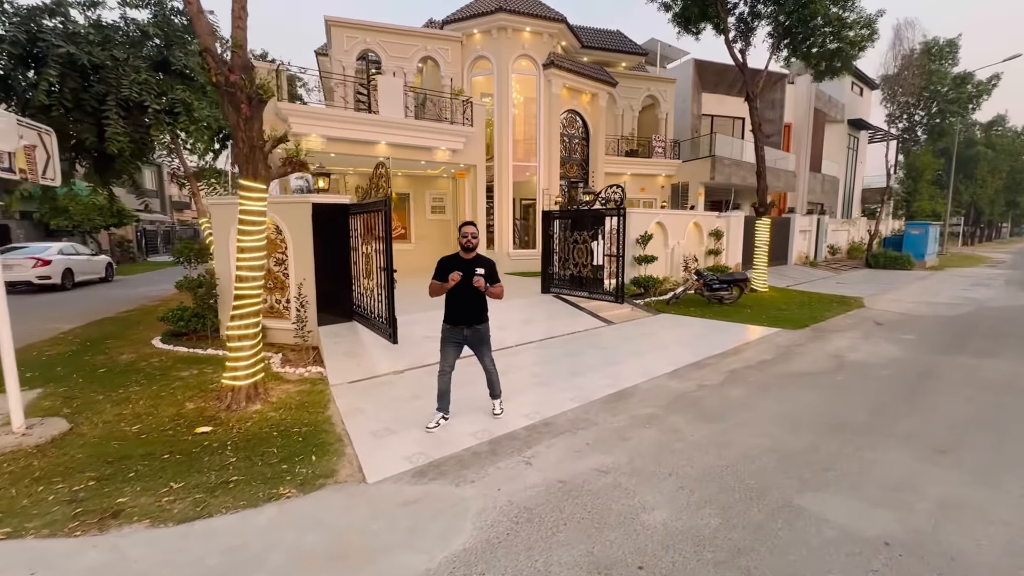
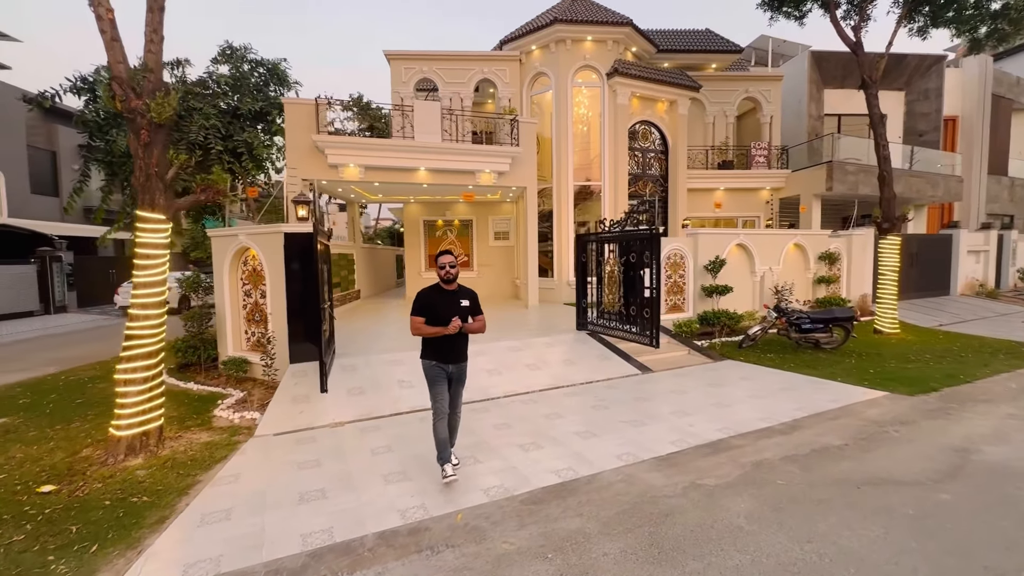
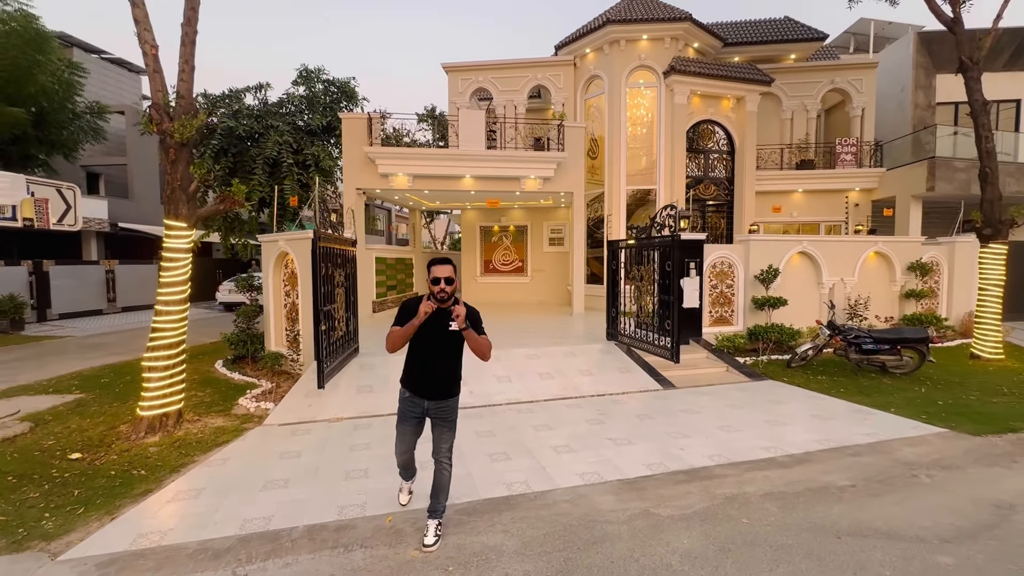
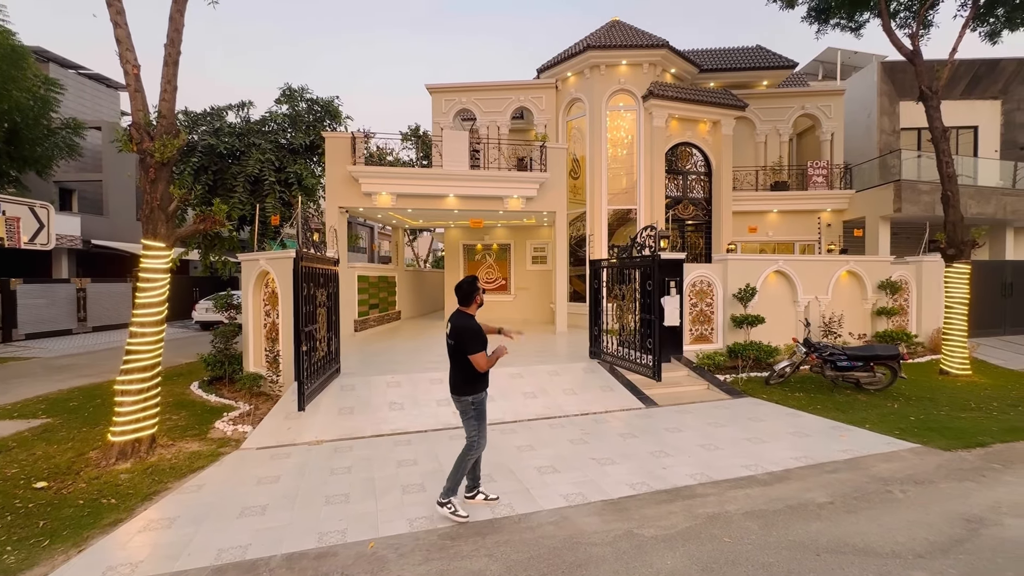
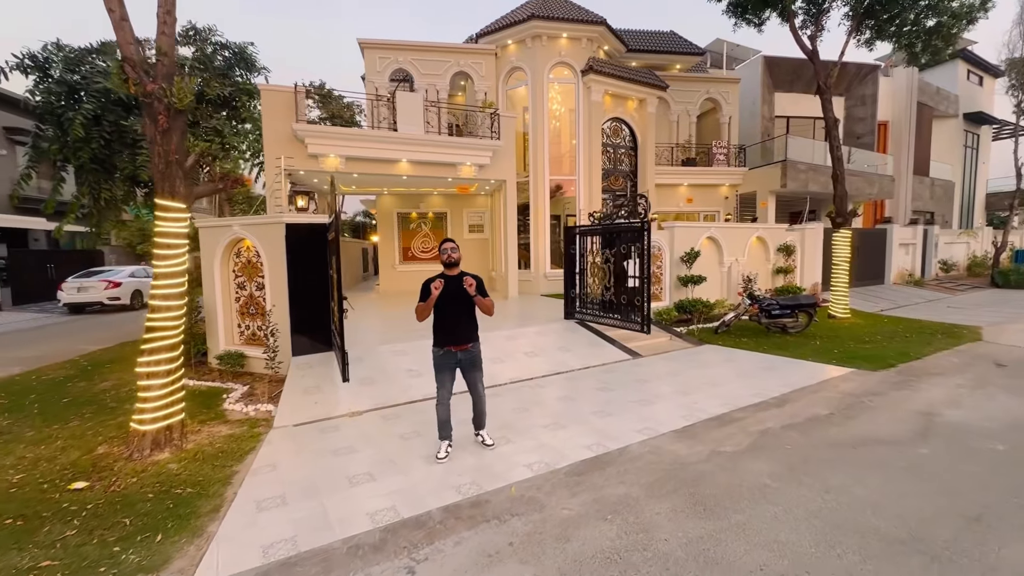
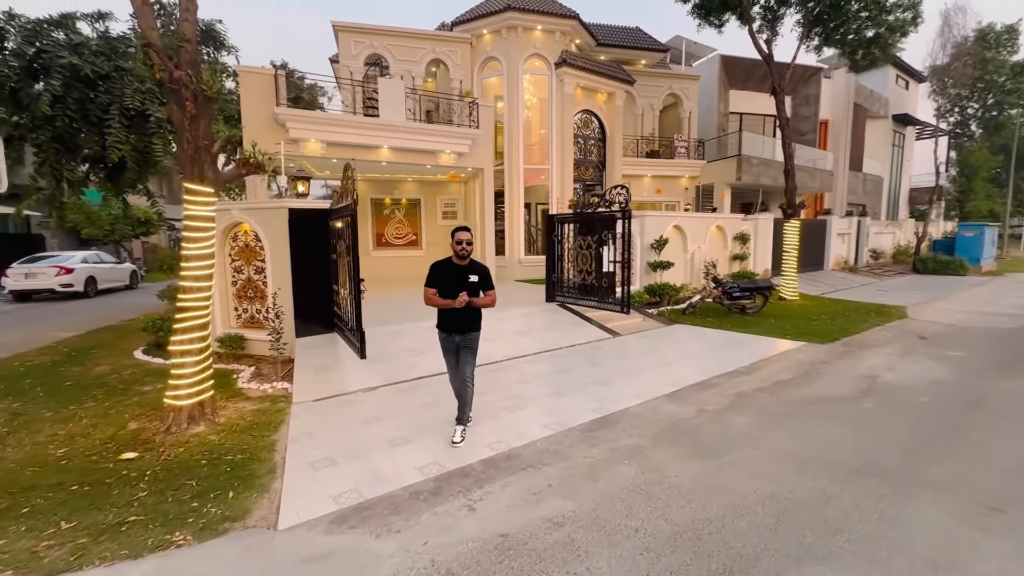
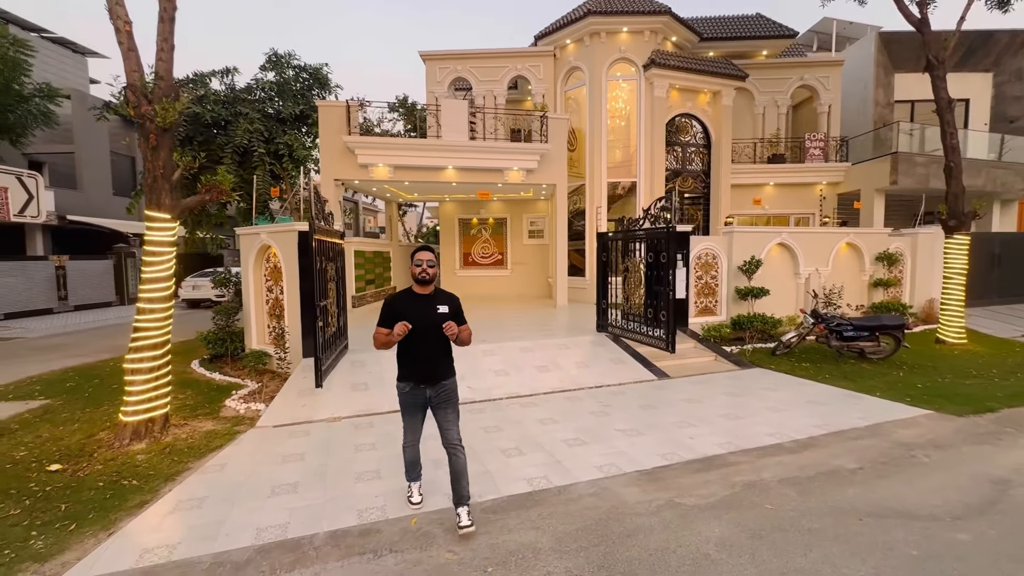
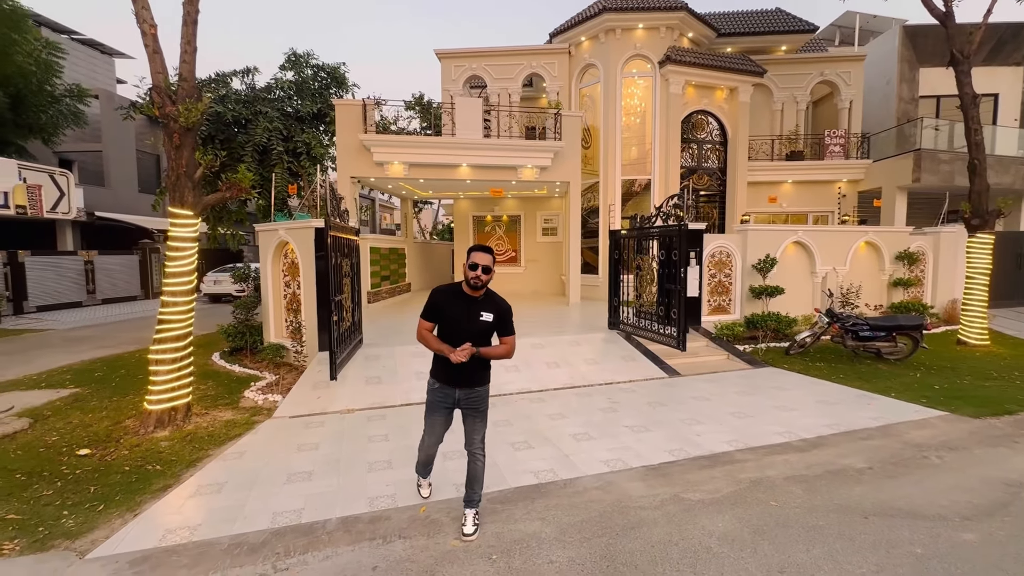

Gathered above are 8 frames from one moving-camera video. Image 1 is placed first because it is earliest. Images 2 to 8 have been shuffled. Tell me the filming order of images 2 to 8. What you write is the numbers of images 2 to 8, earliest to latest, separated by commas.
6, 5, 2, 7, 8, 3, 4
